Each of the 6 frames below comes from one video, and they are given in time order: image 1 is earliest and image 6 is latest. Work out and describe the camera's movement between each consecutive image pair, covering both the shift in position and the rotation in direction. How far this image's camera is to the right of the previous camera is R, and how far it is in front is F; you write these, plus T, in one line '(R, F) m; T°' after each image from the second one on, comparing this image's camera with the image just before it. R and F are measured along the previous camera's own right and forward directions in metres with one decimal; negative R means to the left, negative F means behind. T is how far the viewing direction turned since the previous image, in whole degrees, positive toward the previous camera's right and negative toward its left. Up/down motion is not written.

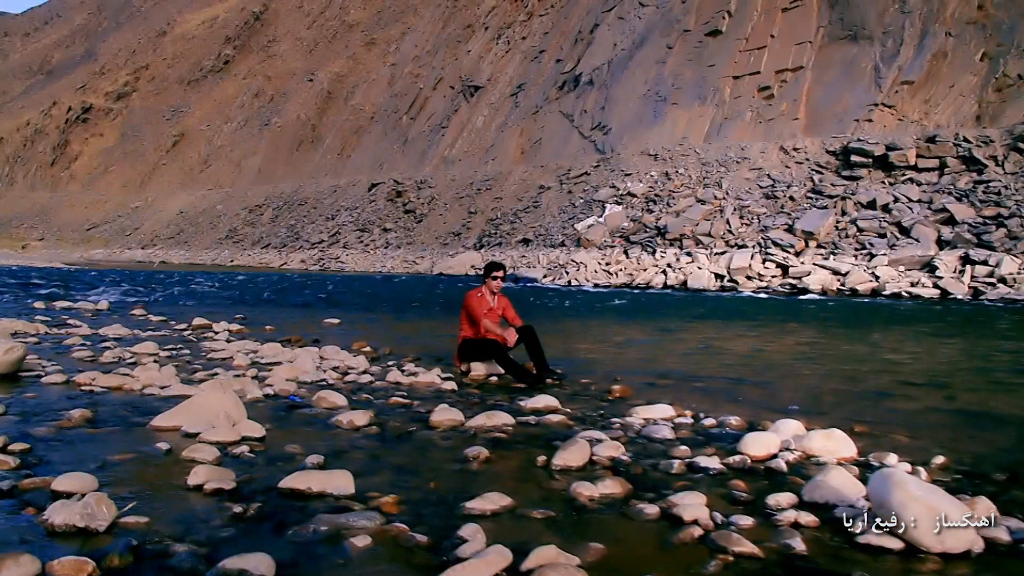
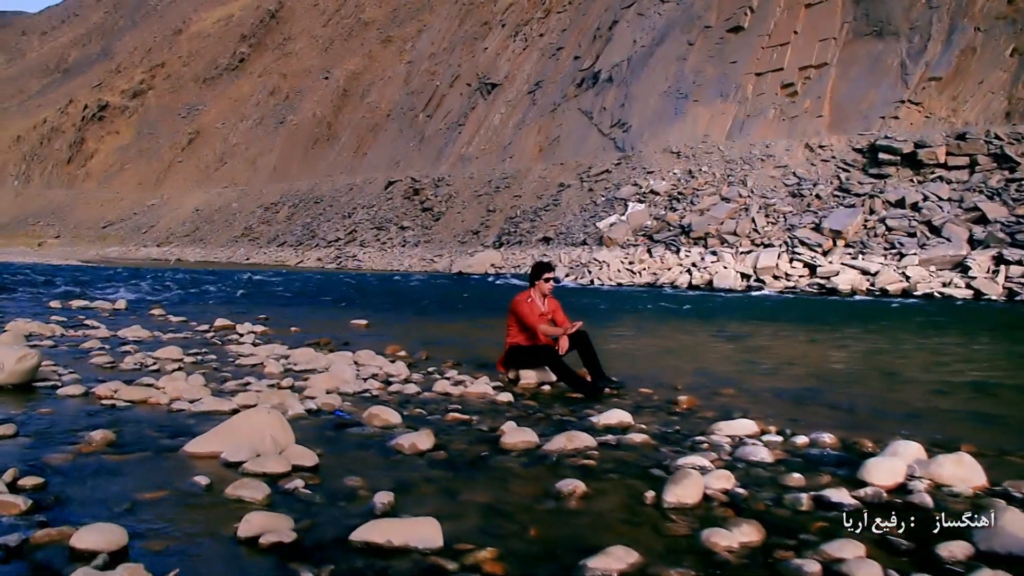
(-0.2, +0.5) m; -1°
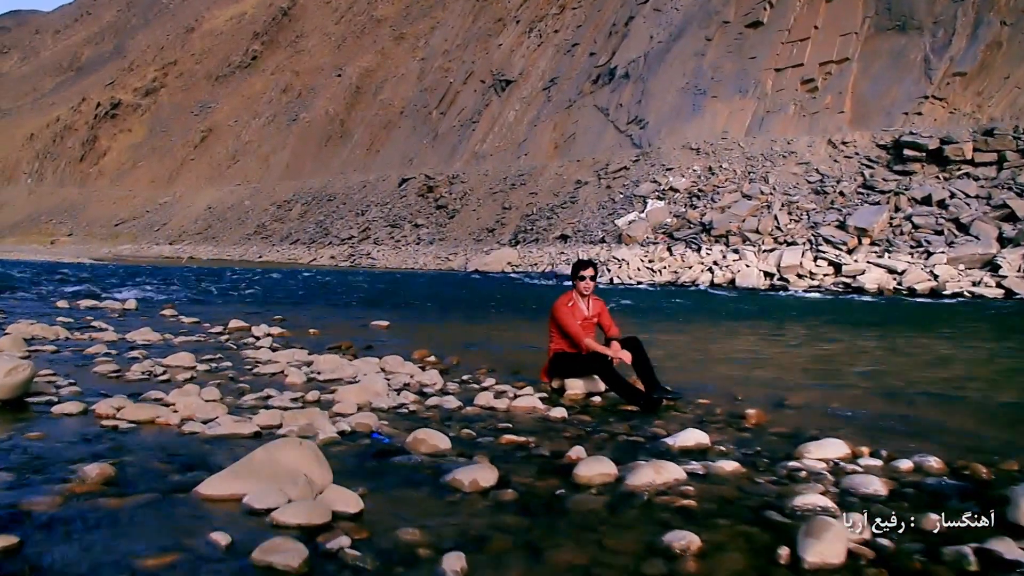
(-0.2, +0.5) m; -1°
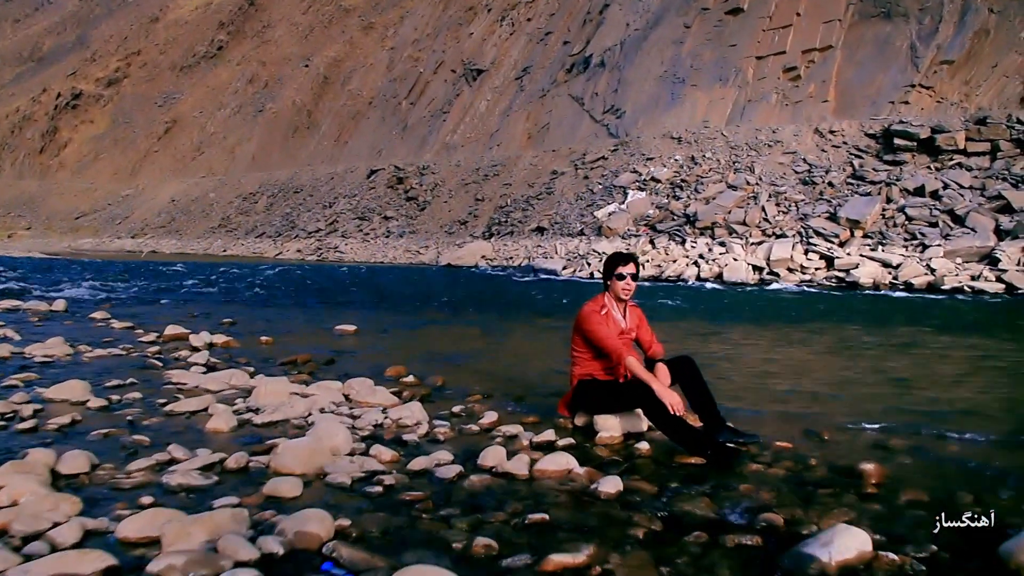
(-0.2, +1.5) m; +2°
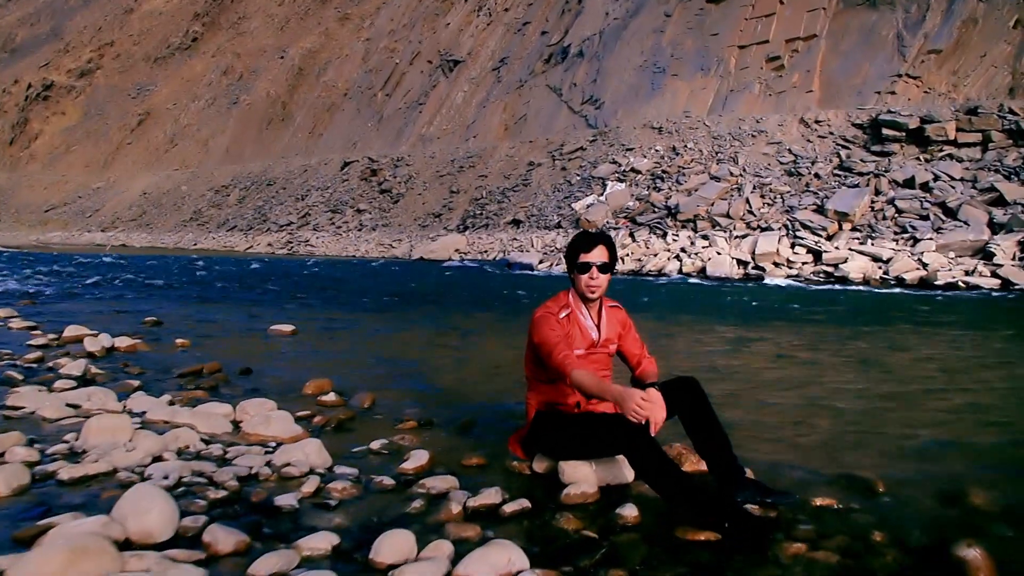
(+0.1, +1.2) m; +1°
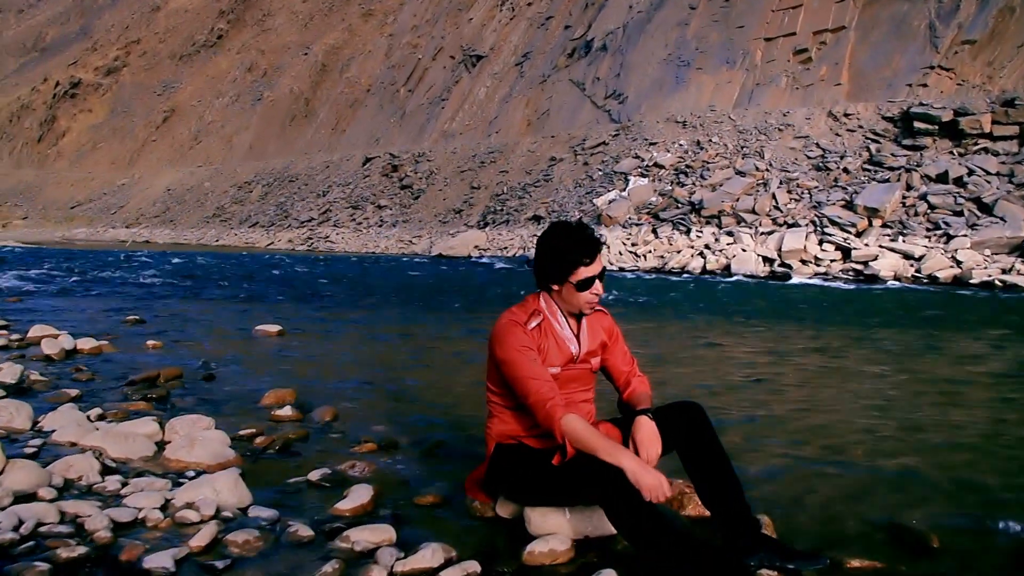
(+0.2, +0.6) m; -1°
